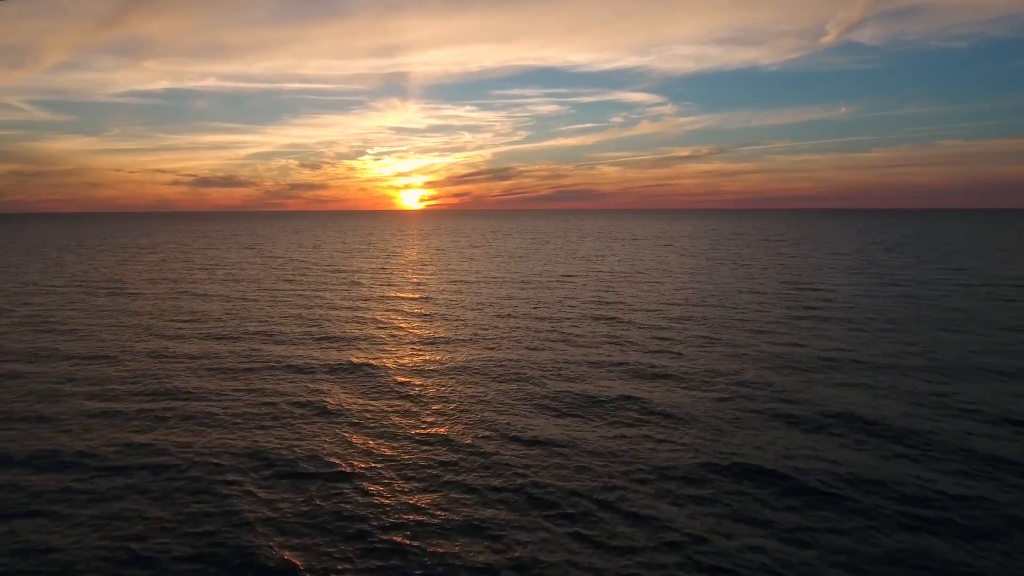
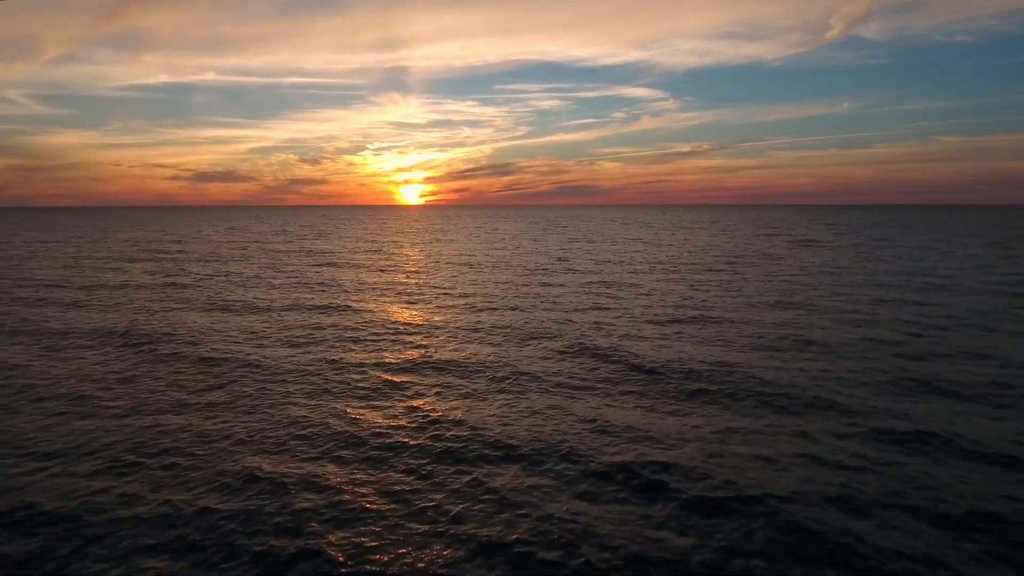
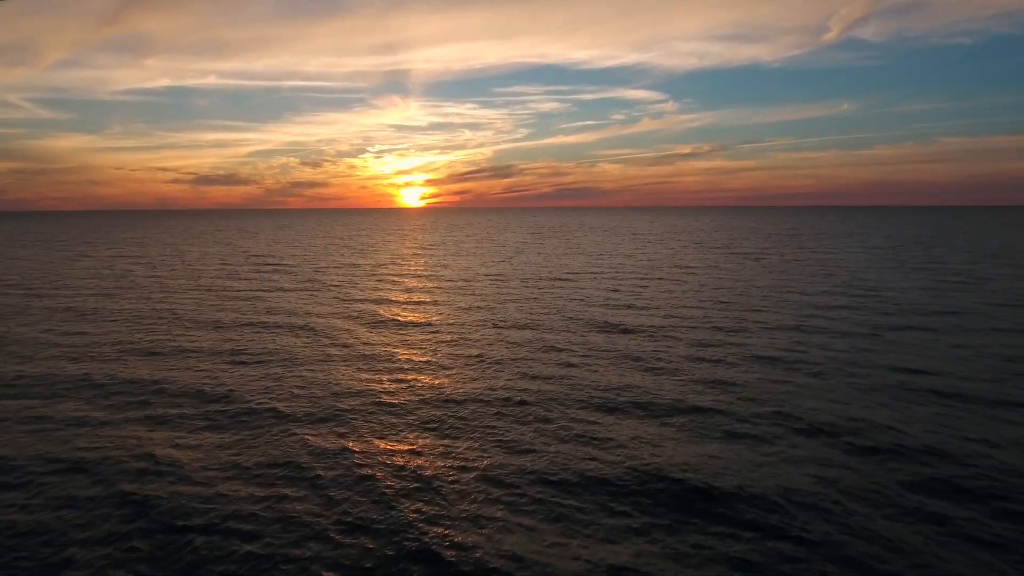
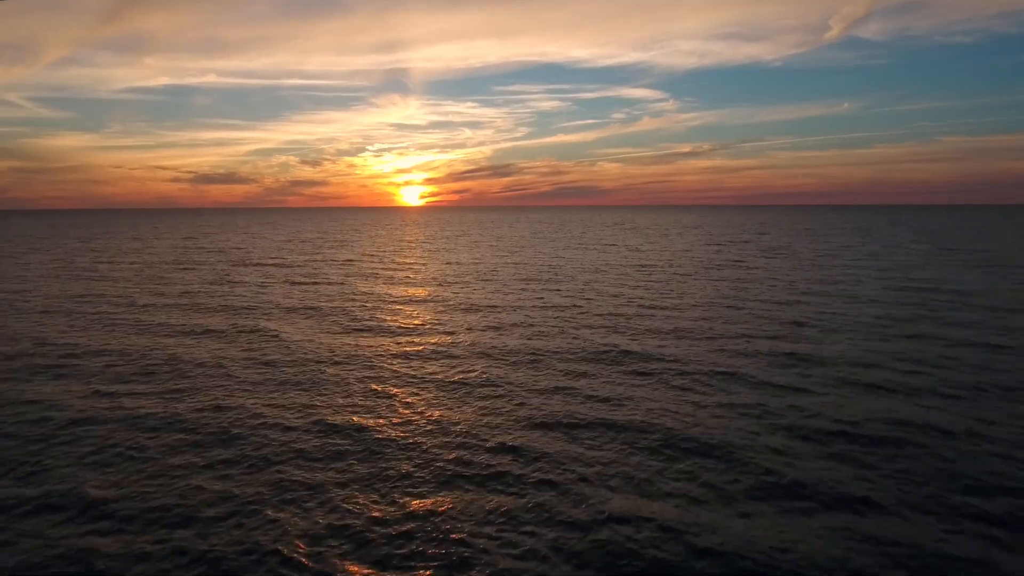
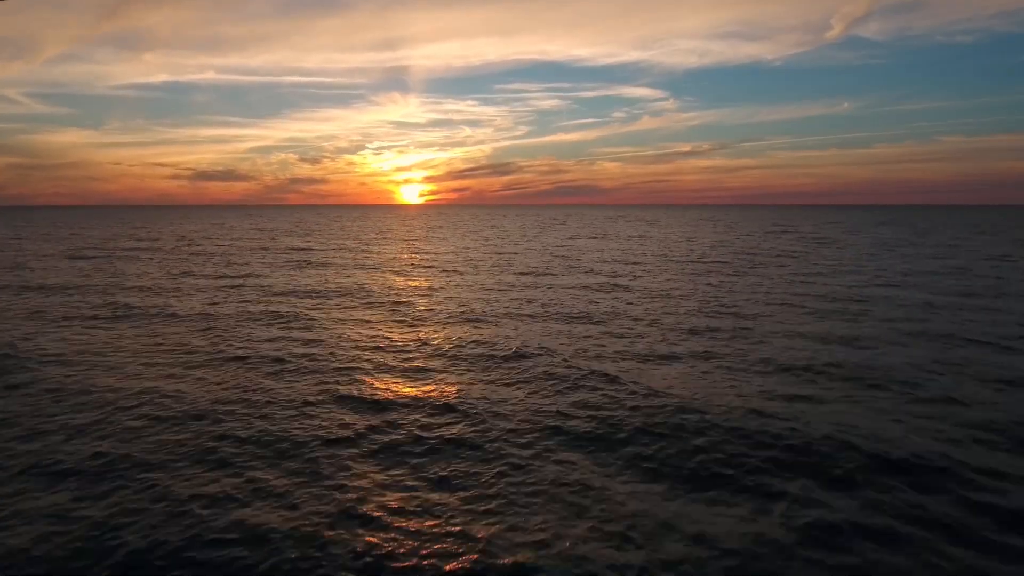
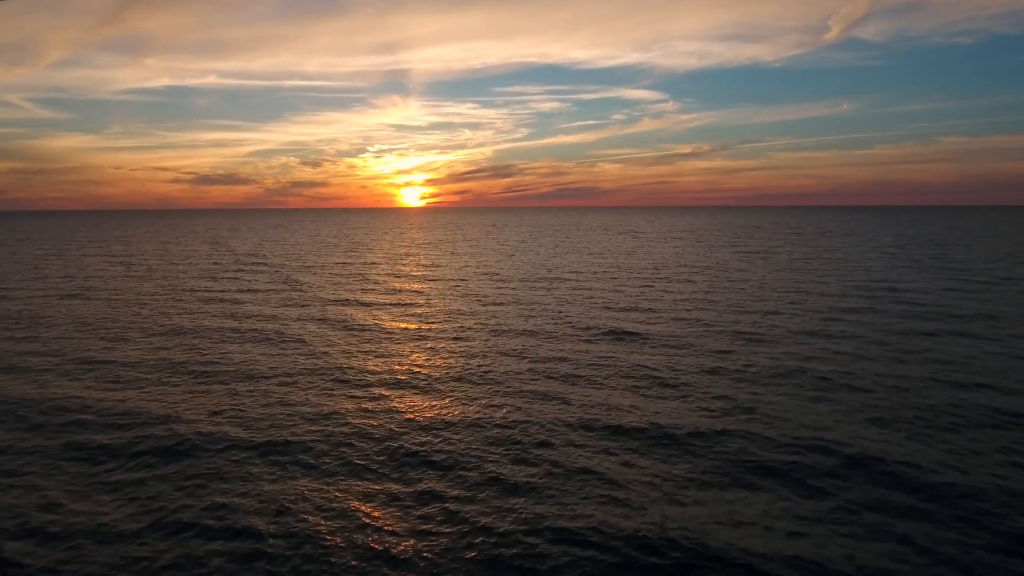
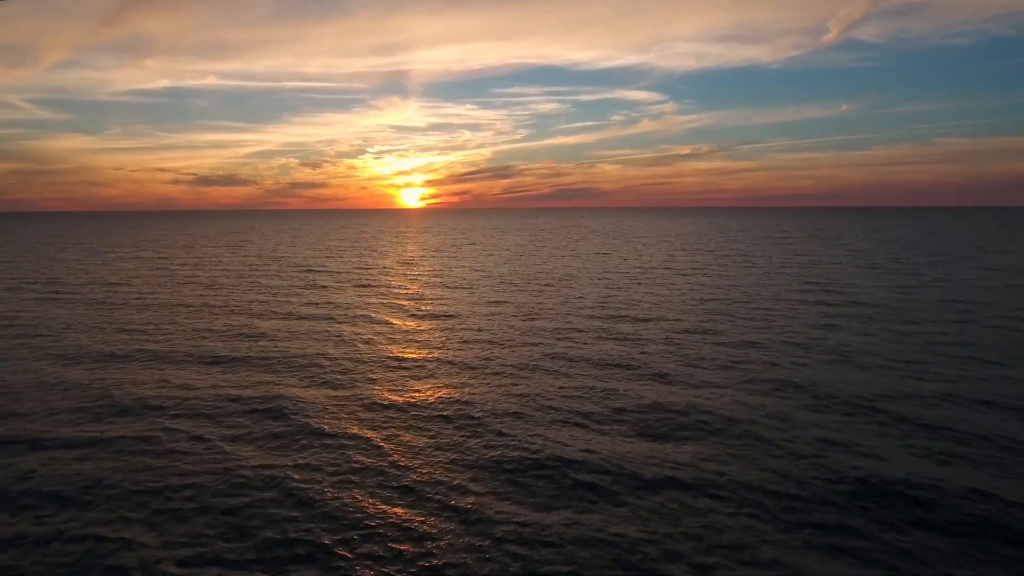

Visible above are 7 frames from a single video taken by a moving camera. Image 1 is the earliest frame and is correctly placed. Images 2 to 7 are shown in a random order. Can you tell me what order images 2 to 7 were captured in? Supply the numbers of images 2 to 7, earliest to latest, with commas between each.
7, 3, 6, 4, 2, 5
